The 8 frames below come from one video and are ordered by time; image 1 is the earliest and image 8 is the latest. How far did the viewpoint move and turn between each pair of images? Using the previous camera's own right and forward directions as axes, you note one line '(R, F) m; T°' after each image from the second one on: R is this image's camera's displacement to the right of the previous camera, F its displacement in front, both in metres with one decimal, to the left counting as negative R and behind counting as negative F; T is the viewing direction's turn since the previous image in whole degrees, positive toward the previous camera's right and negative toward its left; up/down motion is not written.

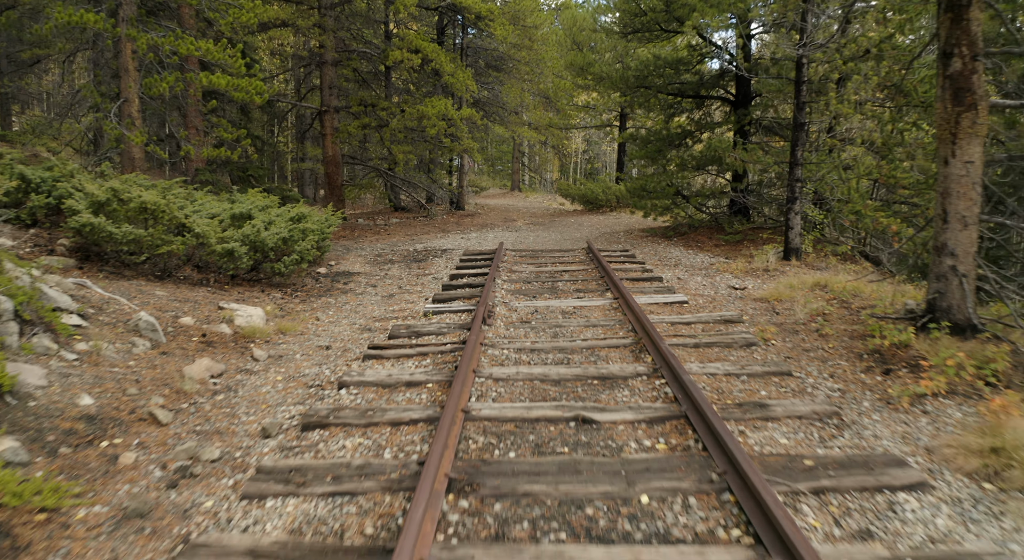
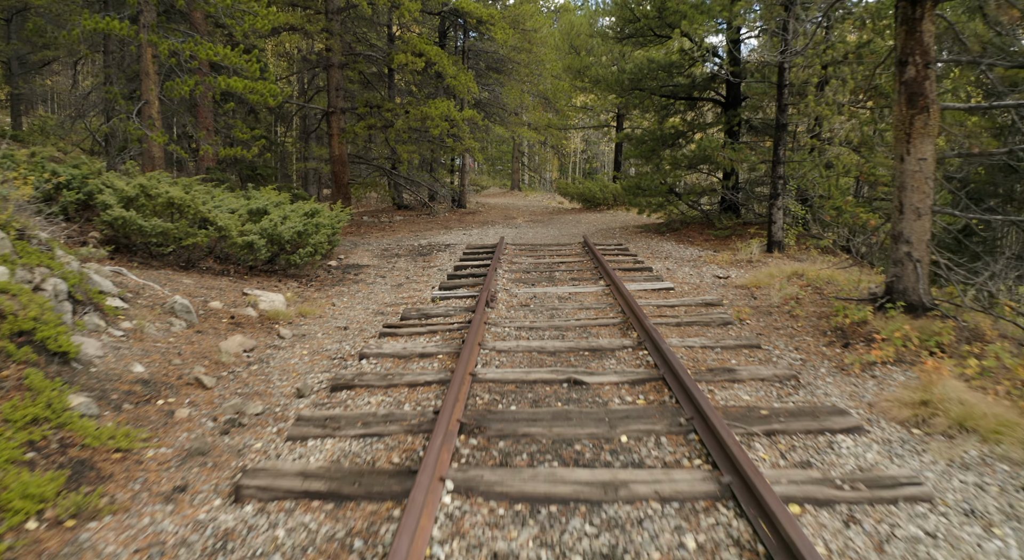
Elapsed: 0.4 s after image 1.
(0.0, -0.5) m; 0°
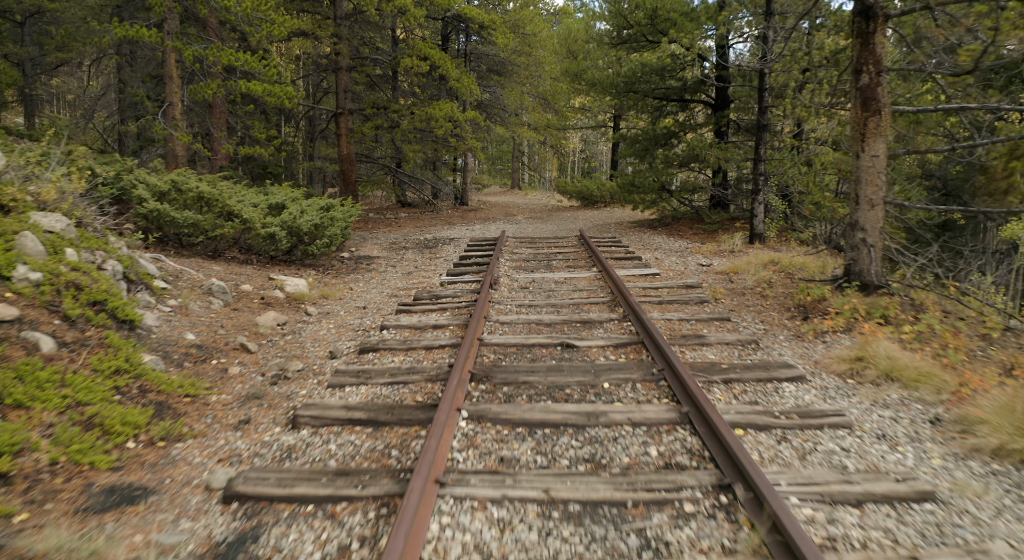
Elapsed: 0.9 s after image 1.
(0.0, -0.6) m; 0°
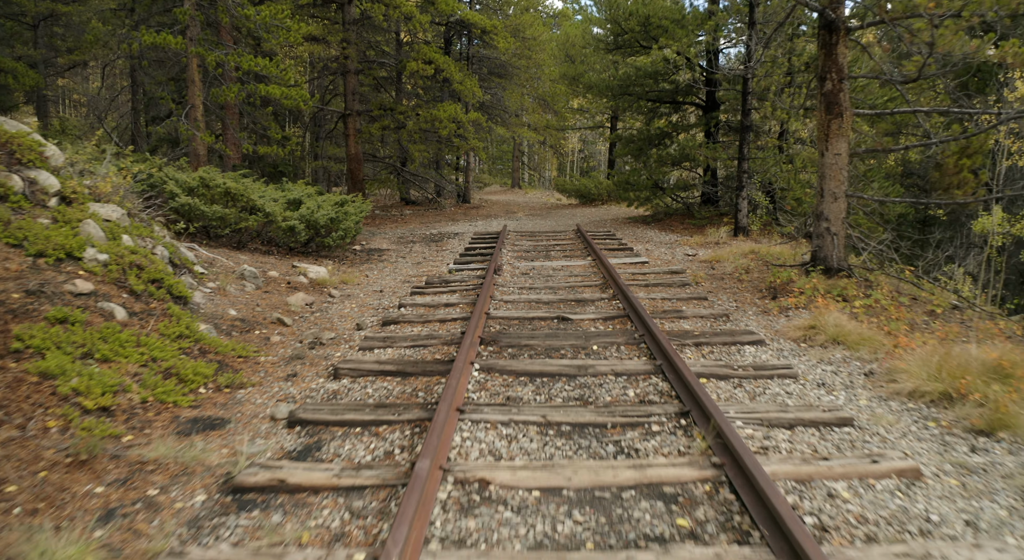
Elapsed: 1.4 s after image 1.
(0.0, -0.7) m; 0°
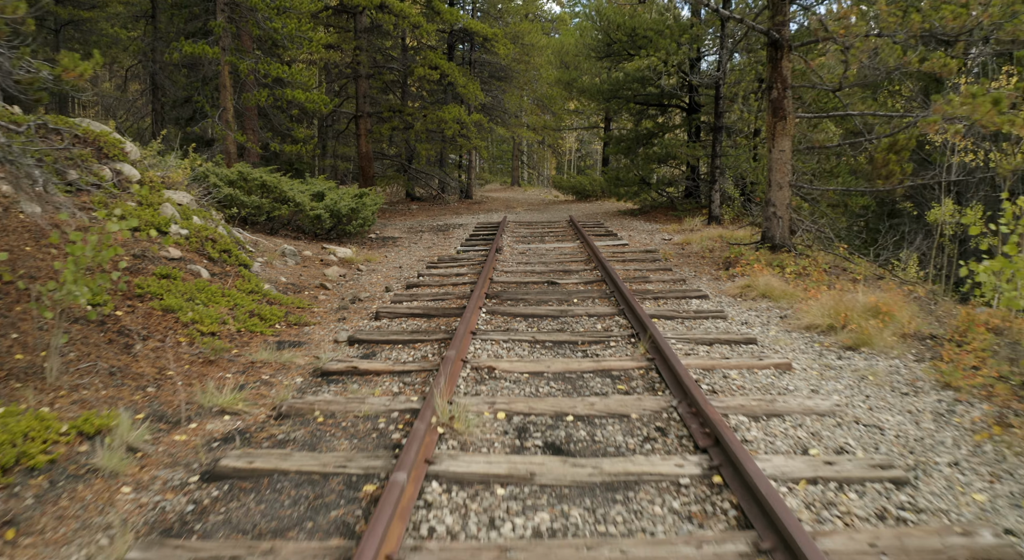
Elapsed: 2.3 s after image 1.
(0.0, -1.2) m; 0°
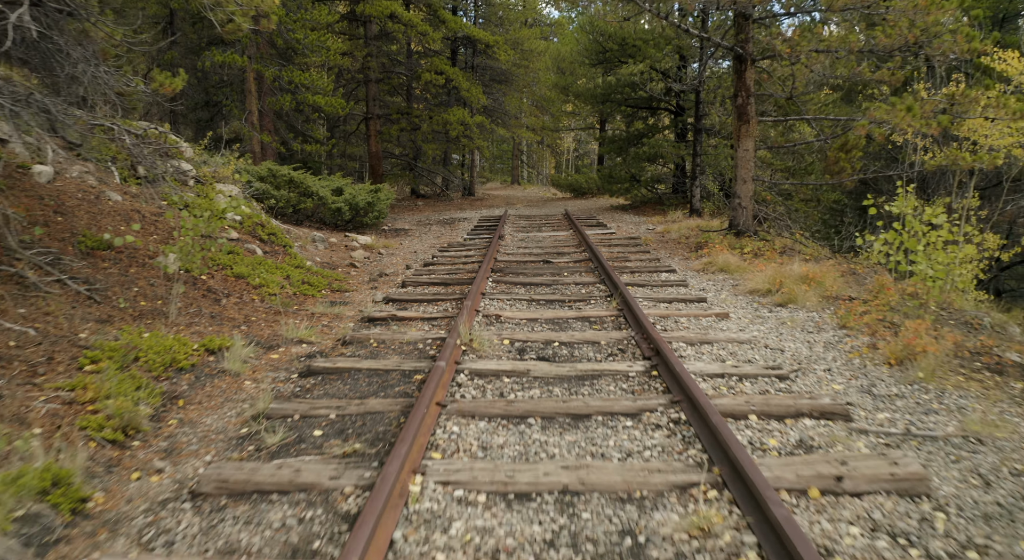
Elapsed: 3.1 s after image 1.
(0.0, -1.2) m; 0°
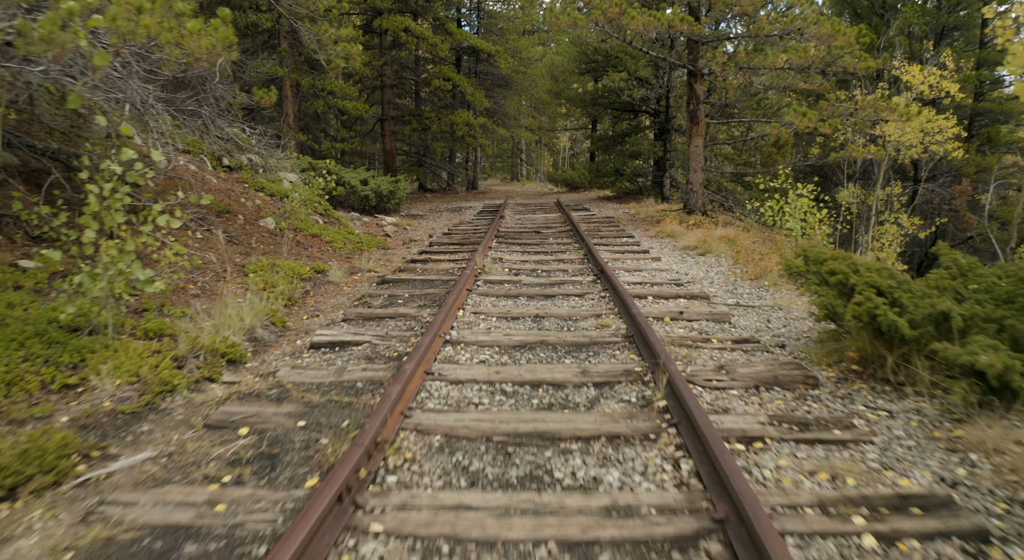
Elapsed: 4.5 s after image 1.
(0.0, -2.4) m; 0°
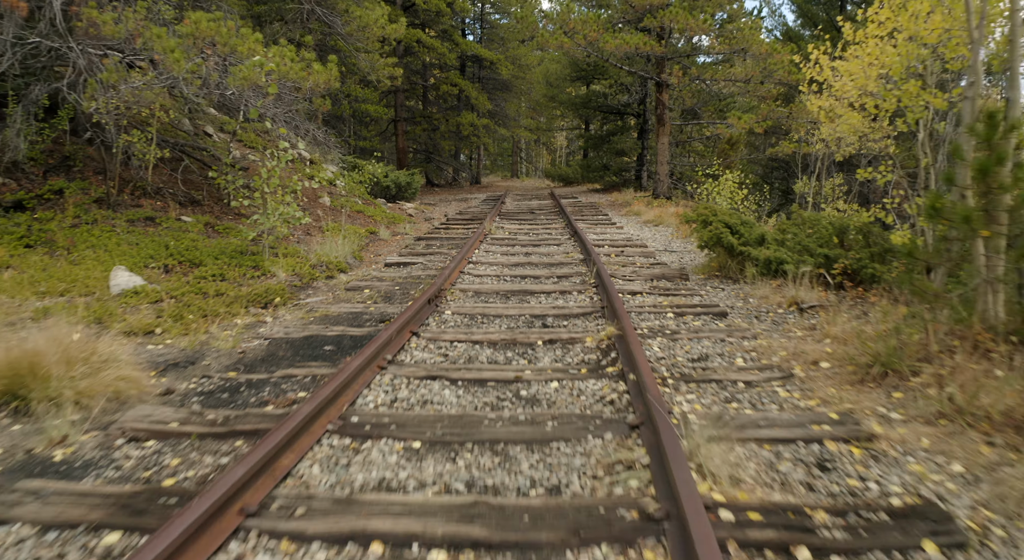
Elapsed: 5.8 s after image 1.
(0.0, -2.6) m; 0°
